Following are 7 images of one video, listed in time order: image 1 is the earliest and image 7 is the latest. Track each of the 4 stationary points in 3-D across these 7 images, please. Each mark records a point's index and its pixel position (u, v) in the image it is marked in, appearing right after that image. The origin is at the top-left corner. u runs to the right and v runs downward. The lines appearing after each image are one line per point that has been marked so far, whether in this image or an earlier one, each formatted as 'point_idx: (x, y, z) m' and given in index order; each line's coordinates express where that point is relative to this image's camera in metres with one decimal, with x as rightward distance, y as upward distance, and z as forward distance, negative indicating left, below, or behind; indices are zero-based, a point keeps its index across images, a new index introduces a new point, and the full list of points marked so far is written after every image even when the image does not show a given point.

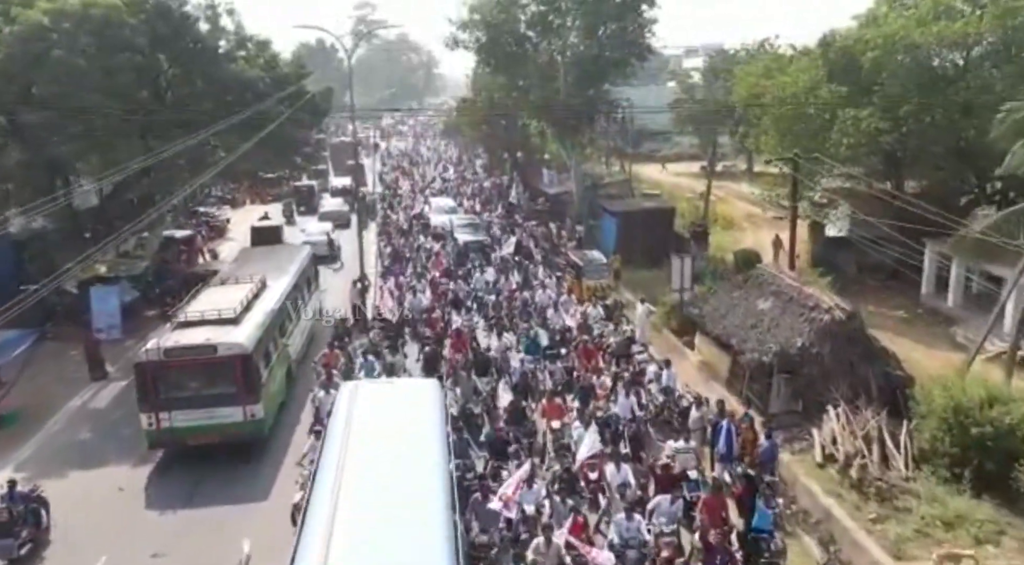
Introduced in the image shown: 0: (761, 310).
0: (+4.8, -0.5, +17.2) m
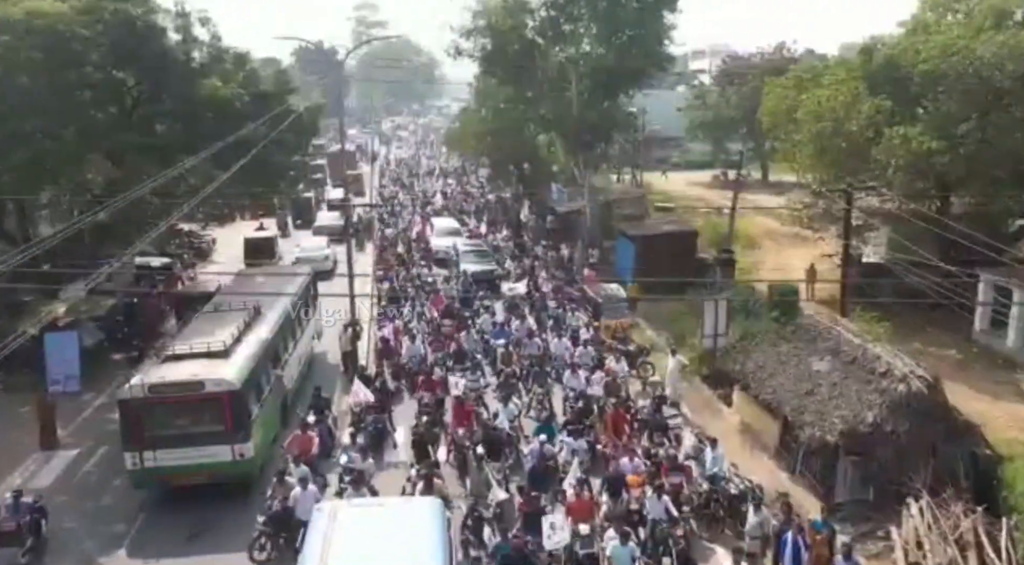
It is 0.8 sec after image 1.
0: (+5.0, -1.4, +14.7) m
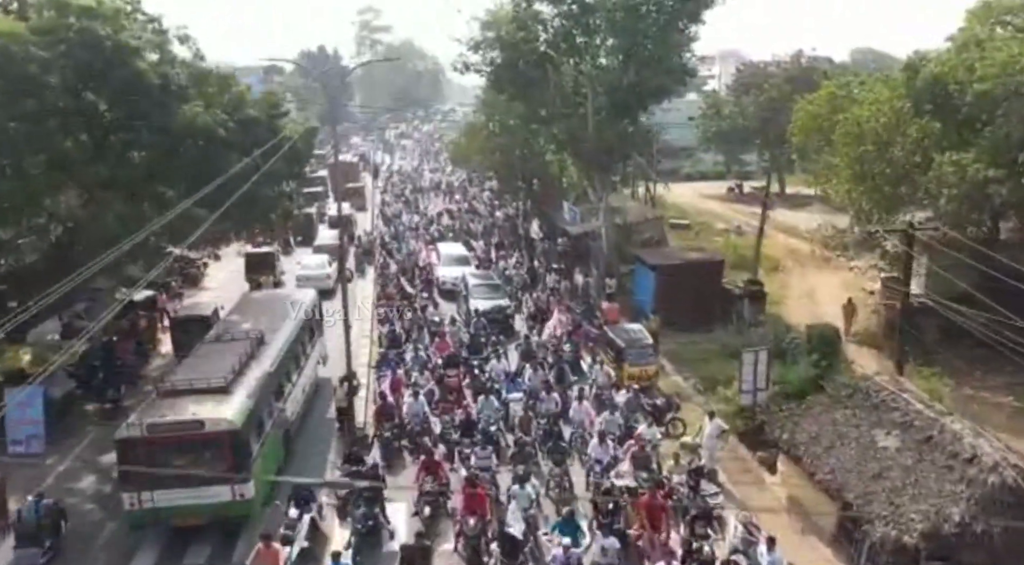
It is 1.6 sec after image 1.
0: (+5.3, -2.3, +12.7) m
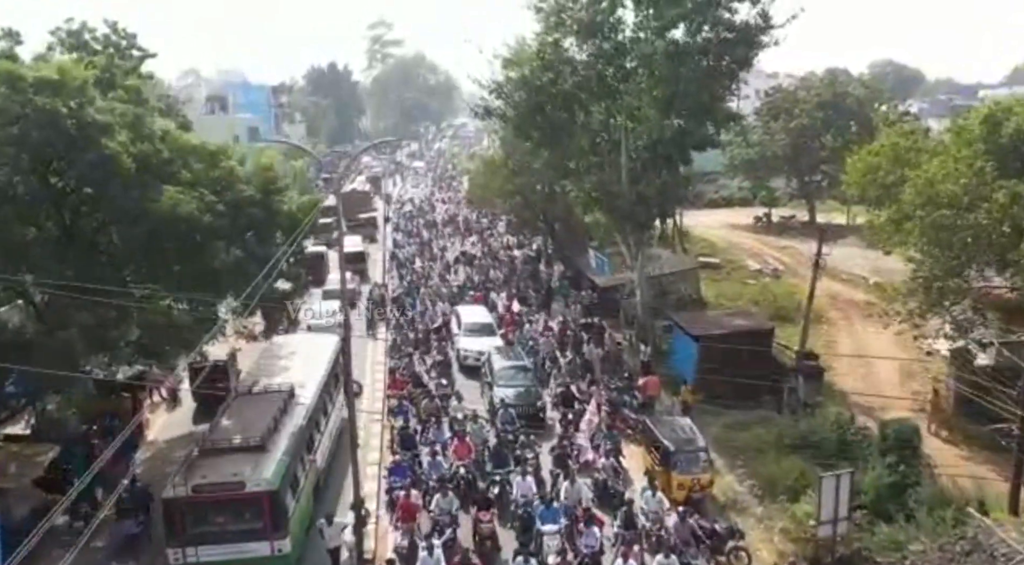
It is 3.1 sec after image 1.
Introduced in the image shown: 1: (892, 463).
0: (+5.8, -4.1, +10.1) m
1: (+7.3, -3.5, +17.1) m
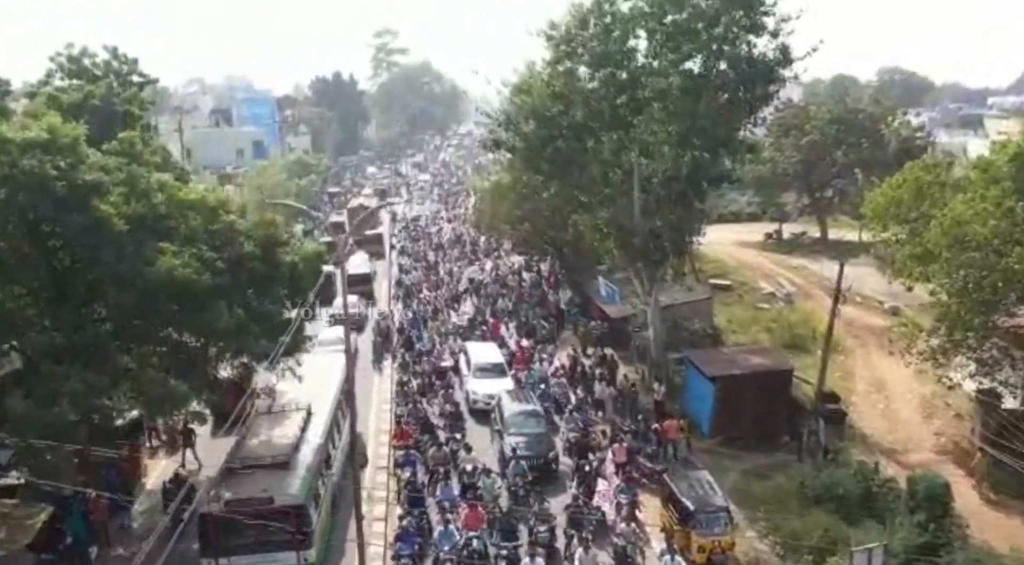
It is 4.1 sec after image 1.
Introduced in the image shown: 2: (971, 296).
0: (+6.0, -5.0, +9.4) m
1: (+7.5, -4.4, +16.4) m
2: (+9.7, -0.3, +19.0) m
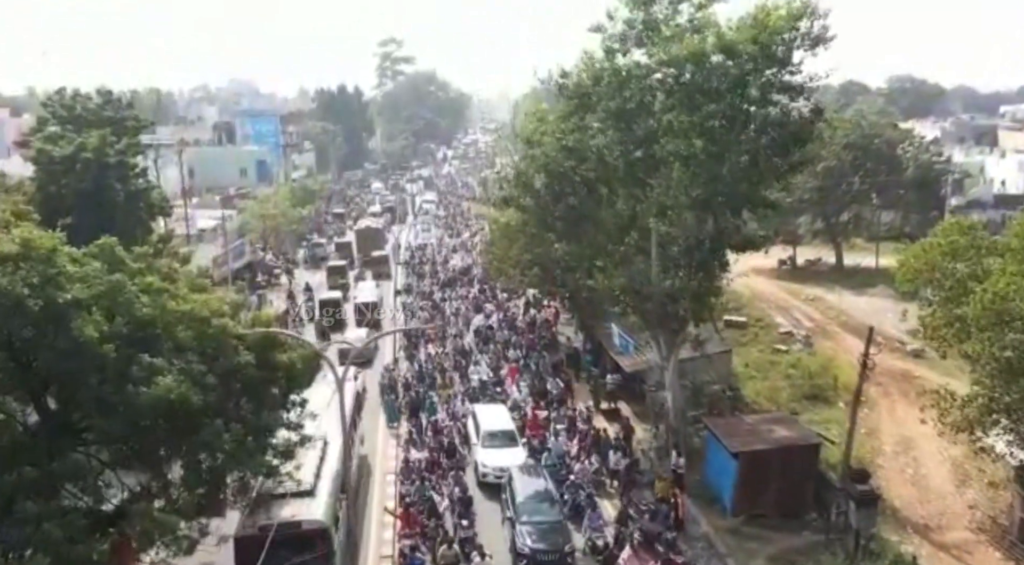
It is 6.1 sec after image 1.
0: (+6.2, -6.6, +8.2) m
1: (+7.7, -6.0, +15.2) m
2: (+9.9, -1.9, +17.8) m
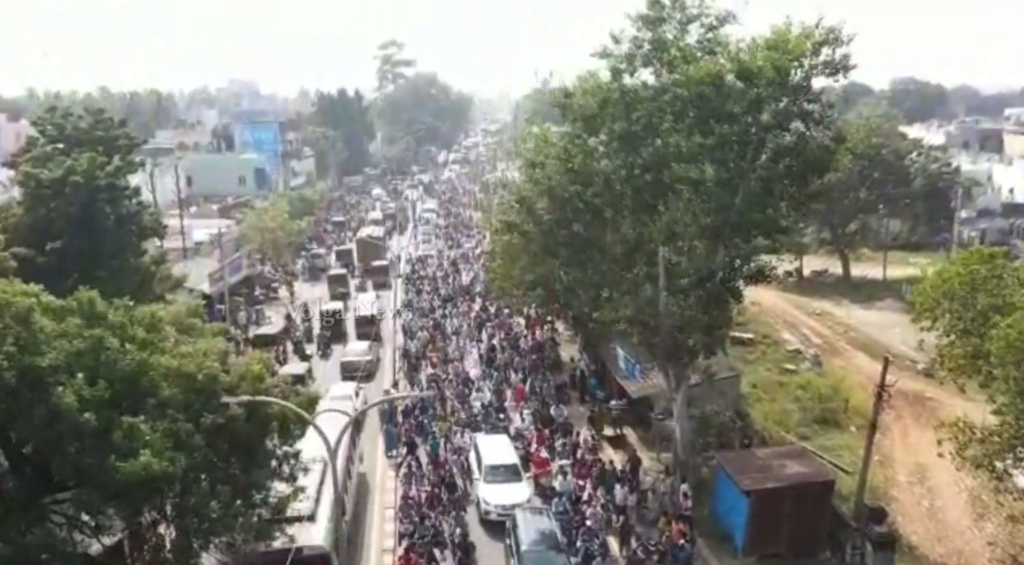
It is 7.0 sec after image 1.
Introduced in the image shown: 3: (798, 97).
0: (+6.2, -7.3, +7.4) m
1: (+7.8, -6.8, +14.4) m
2: (+10.0, -2.6, +17.0) m
3: (+6.2, +4.1, +19.7) m
